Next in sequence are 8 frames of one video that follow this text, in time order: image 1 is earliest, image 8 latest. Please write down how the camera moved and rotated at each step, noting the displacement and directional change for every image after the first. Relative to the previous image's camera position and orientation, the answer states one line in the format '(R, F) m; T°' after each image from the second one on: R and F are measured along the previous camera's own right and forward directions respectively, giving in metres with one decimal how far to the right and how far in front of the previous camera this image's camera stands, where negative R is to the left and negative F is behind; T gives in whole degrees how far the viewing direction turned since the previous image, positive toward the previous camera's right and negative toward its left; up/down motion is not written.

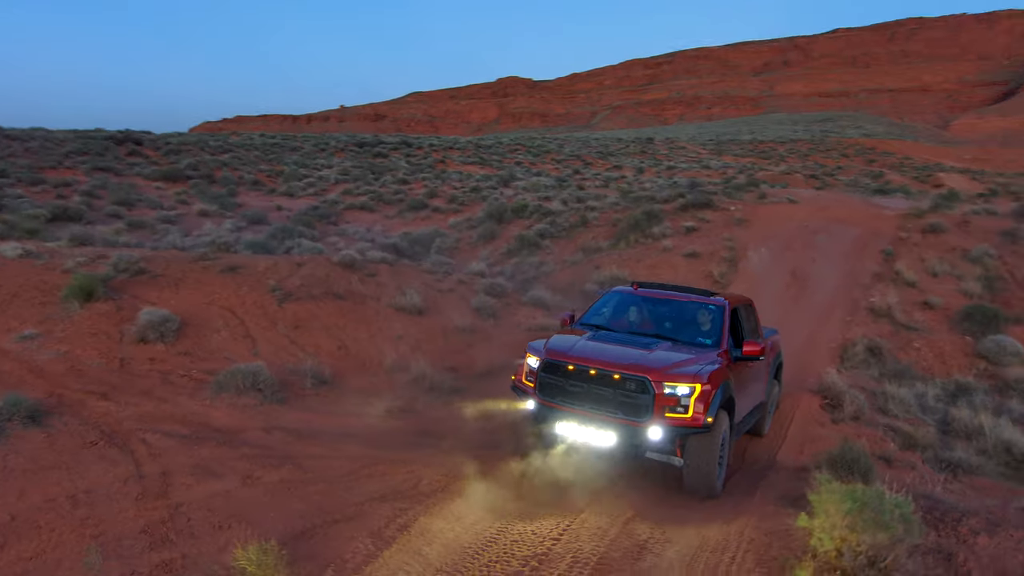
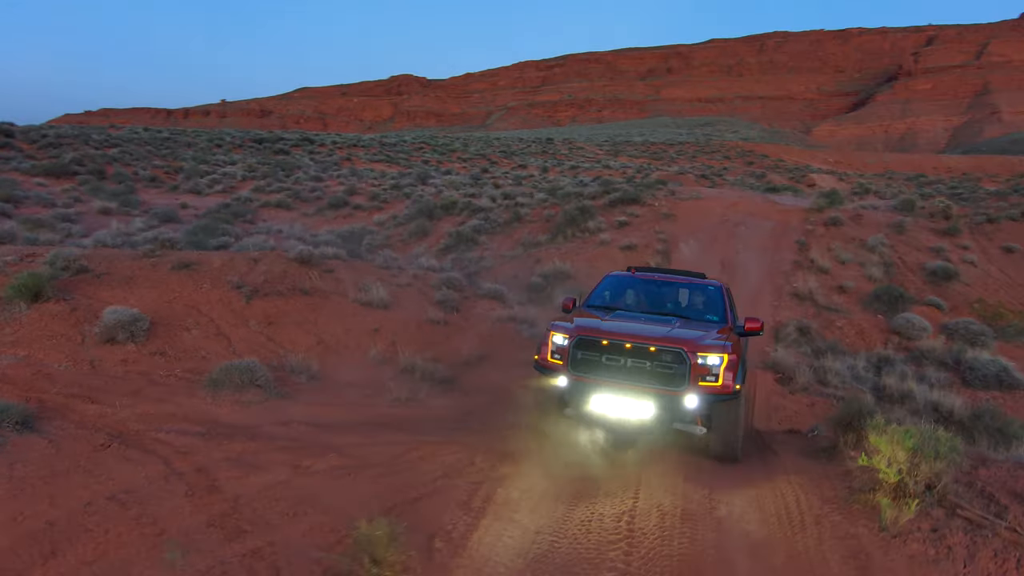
(-0.9, -0.1) m; +9°
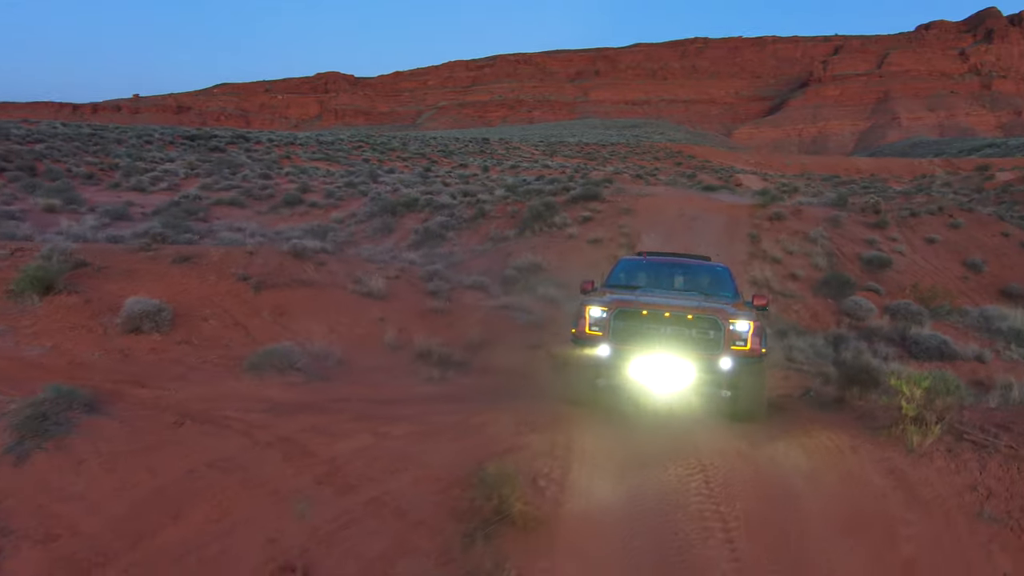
(-0.8, -0.4) m; +6°
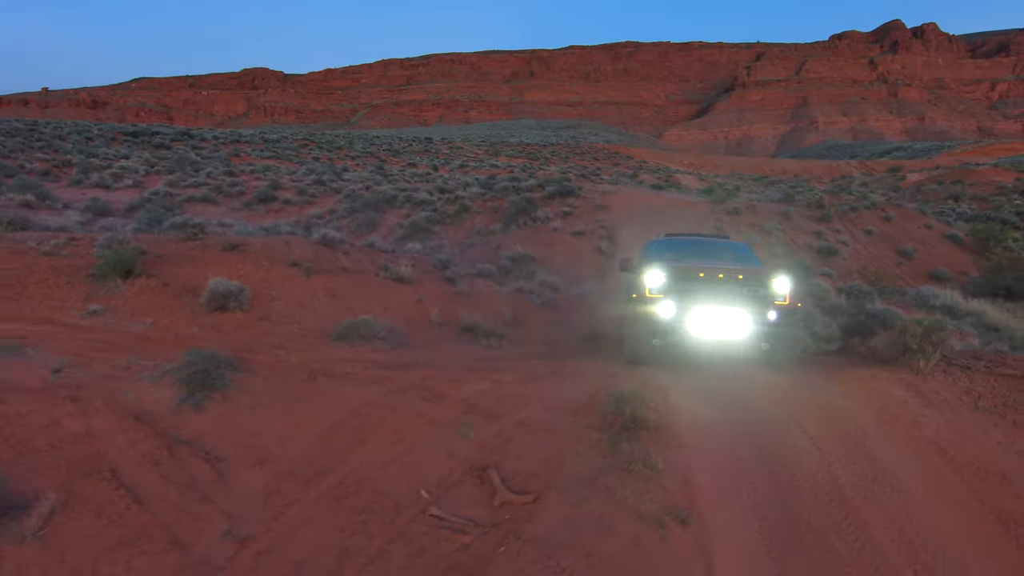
(-1.2, -0.8) m; +6°
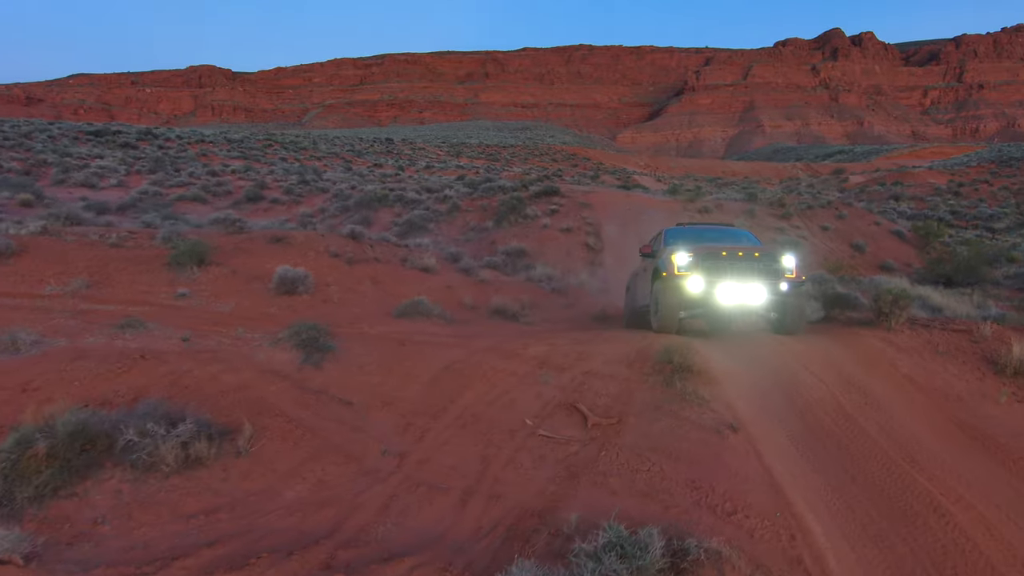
(-0.9, -1.0) m; +4°
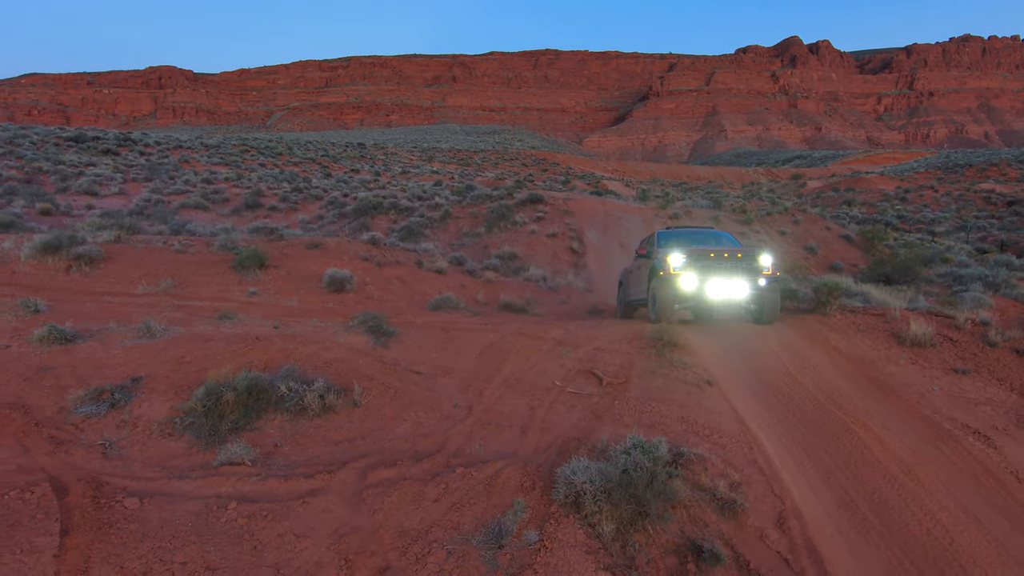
(-0.6, -1.5) m; +3°
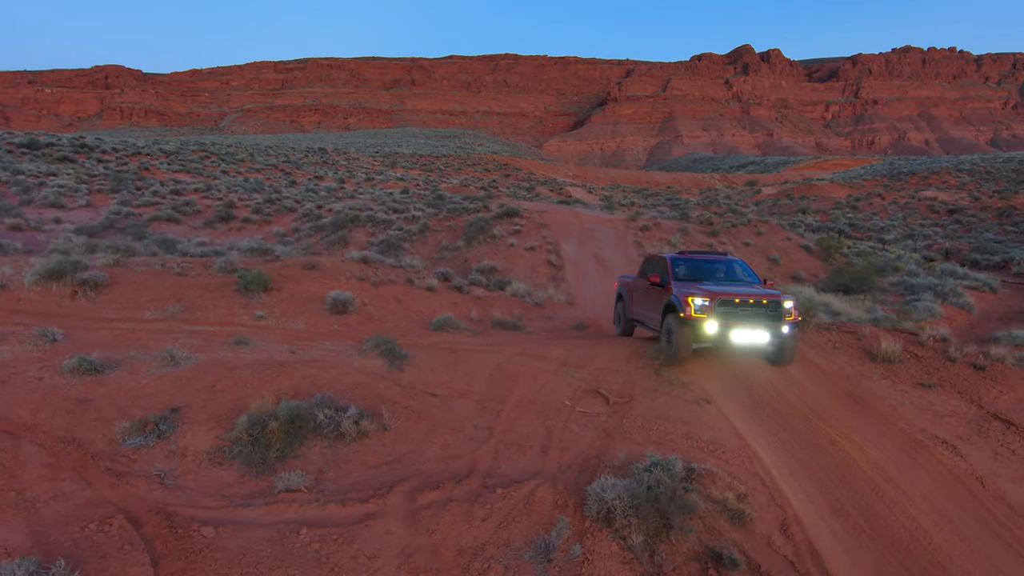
(-0.5, -0.4) m; +4°
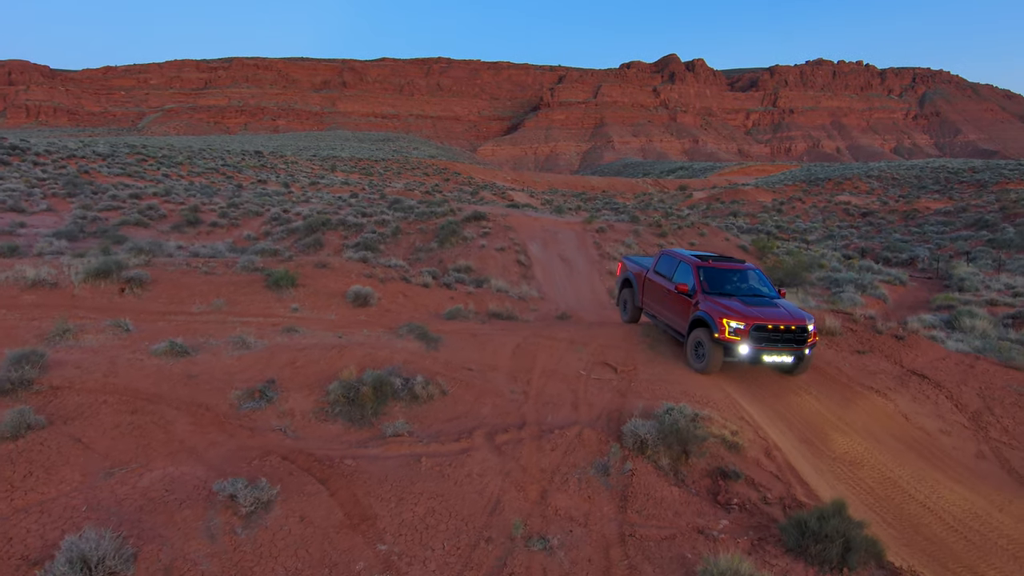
(-1.1, -1.3) m; +6°
